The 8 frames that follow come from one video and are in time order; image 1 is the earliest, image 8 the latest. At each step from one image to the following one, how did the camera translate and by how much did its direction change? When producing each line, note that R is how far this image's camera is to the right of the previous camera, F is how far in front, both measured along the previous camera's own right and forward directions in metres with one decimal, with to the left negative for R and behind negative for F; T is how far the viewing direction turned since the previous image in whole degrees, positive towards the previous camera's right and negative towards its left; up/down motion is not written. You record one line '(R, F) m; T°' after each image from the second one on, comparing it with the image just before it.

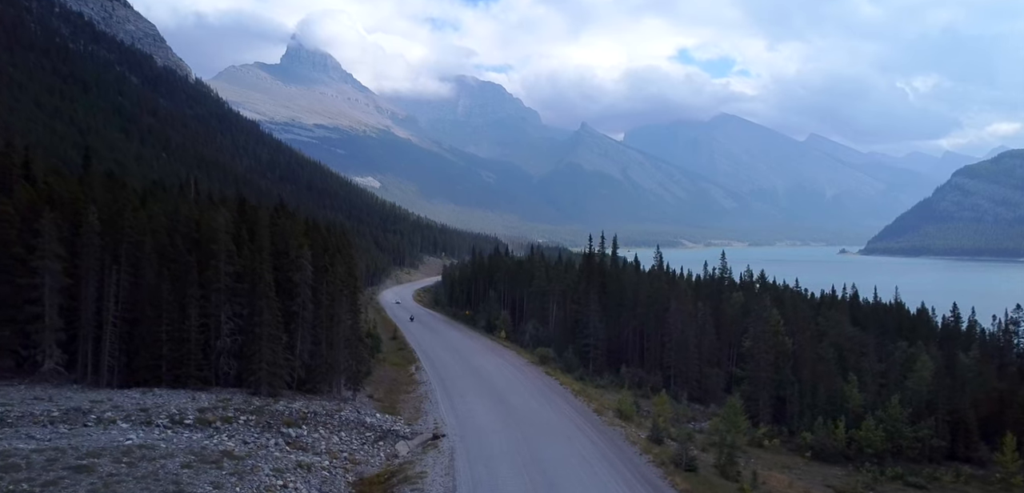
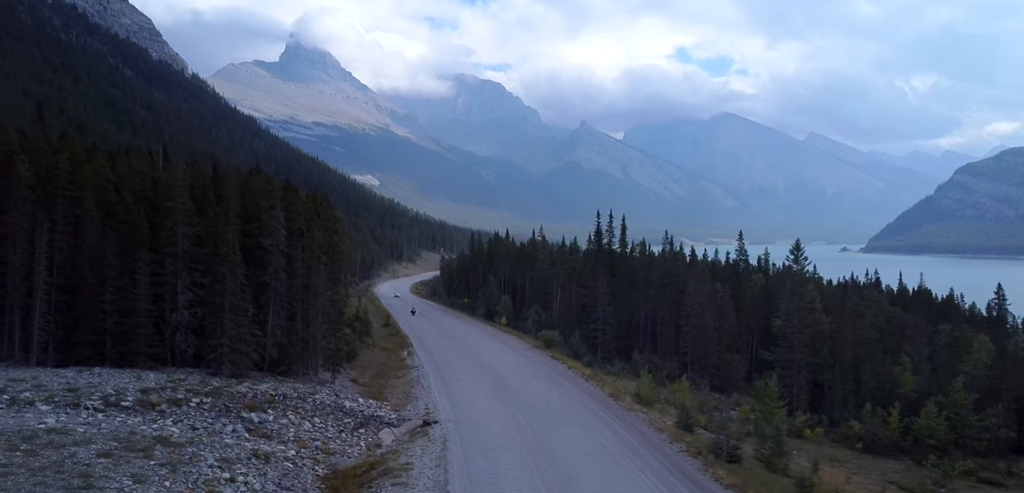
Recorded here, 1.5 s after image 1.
(-0.2, +5.0) m; 0°
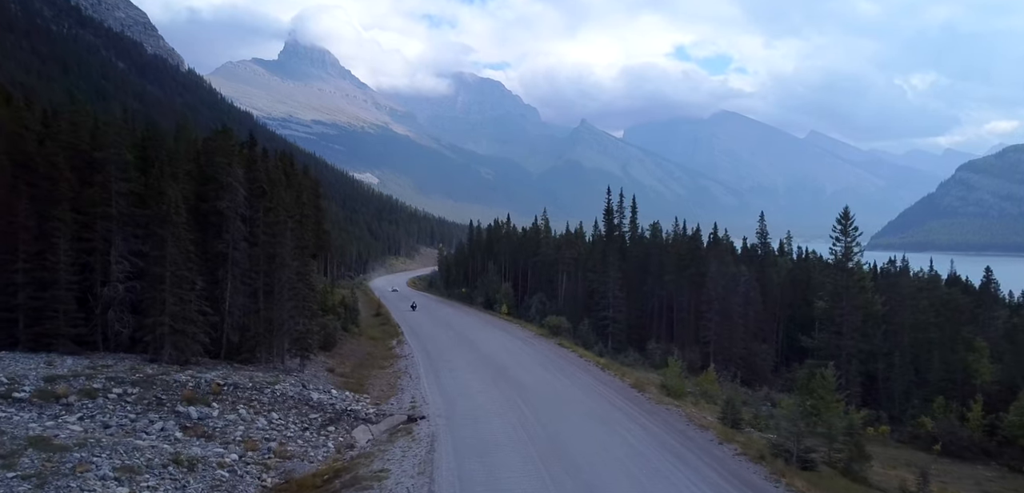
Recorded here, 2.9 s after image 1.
(-0.2, +5.4) m; 0°
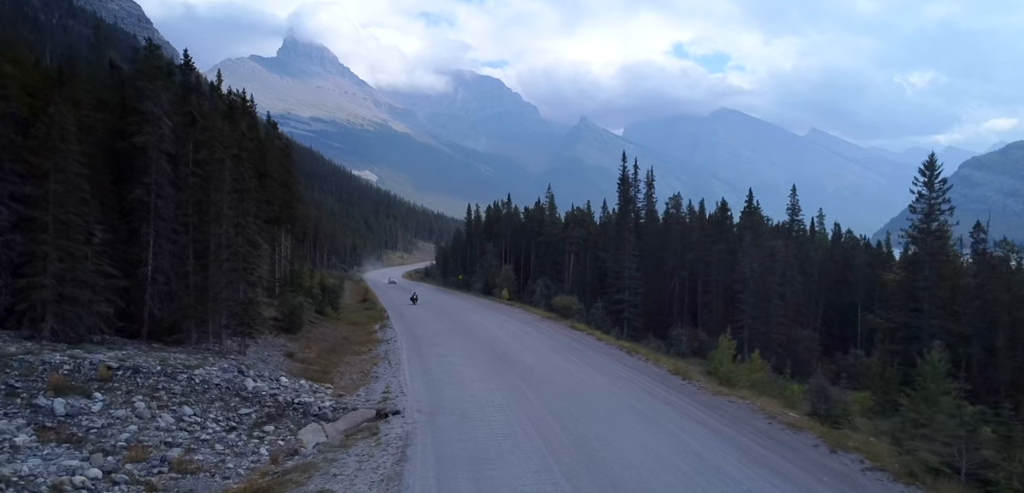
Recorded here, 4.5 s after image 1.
(-0.2, +6.4) m; 0°
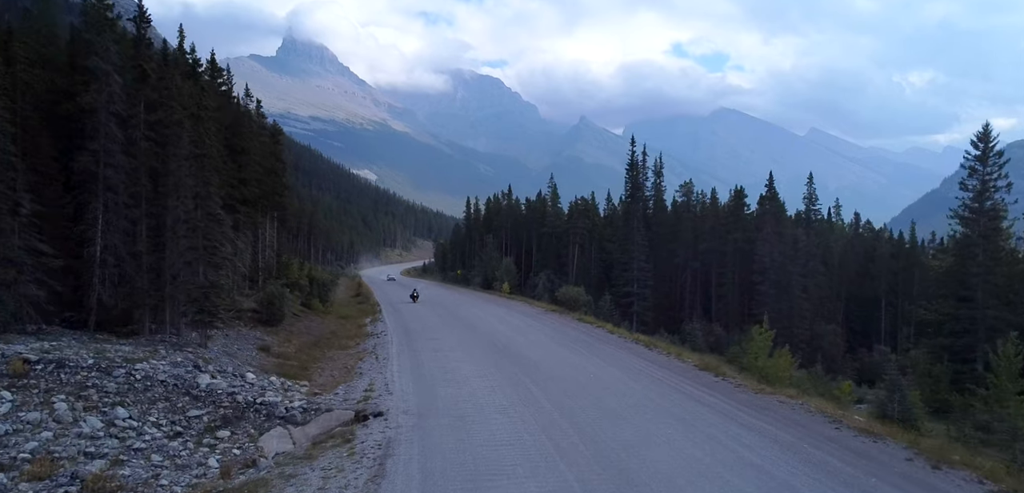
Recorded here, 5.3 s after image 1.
(-0.1, +2.9) m; 0°
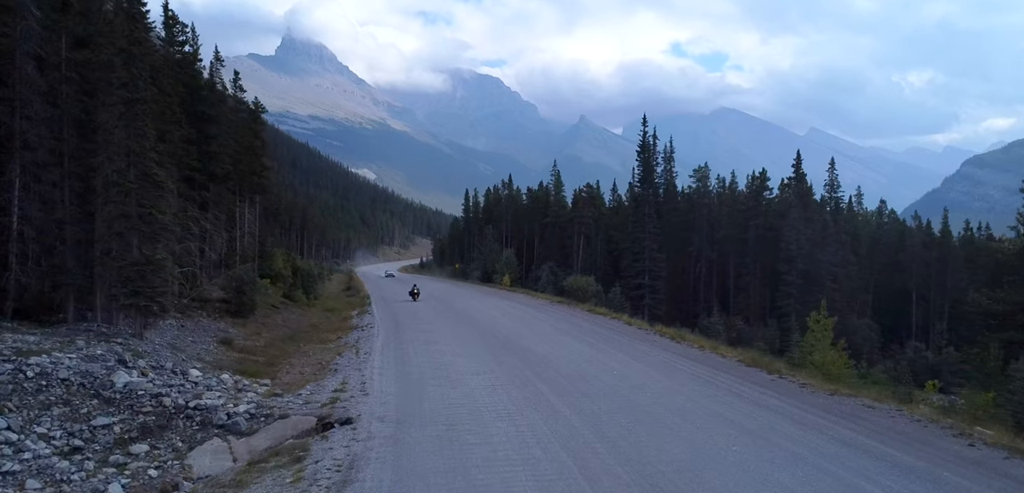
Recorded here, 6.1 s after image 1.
(-0.1, +3.3) m; 0°
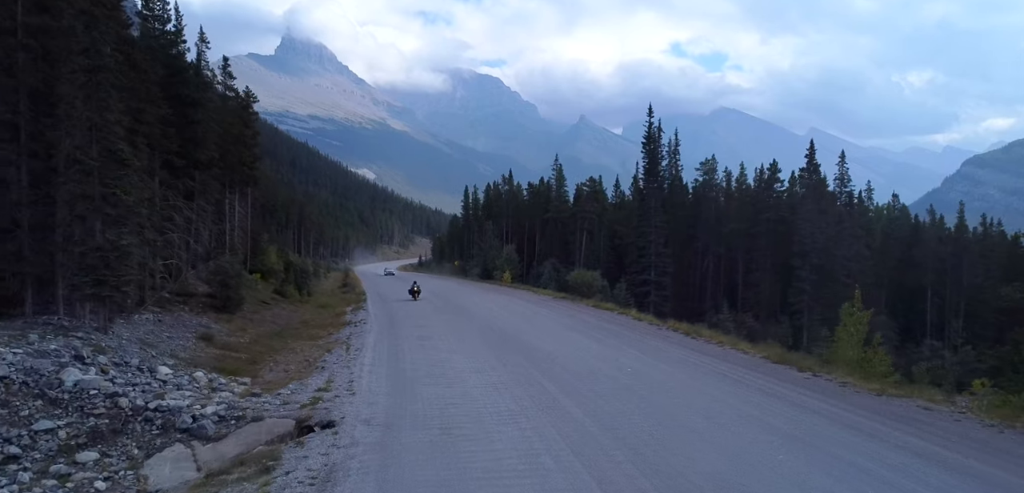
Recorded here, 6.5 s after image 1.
(-0.1, +1.4) m; 0°
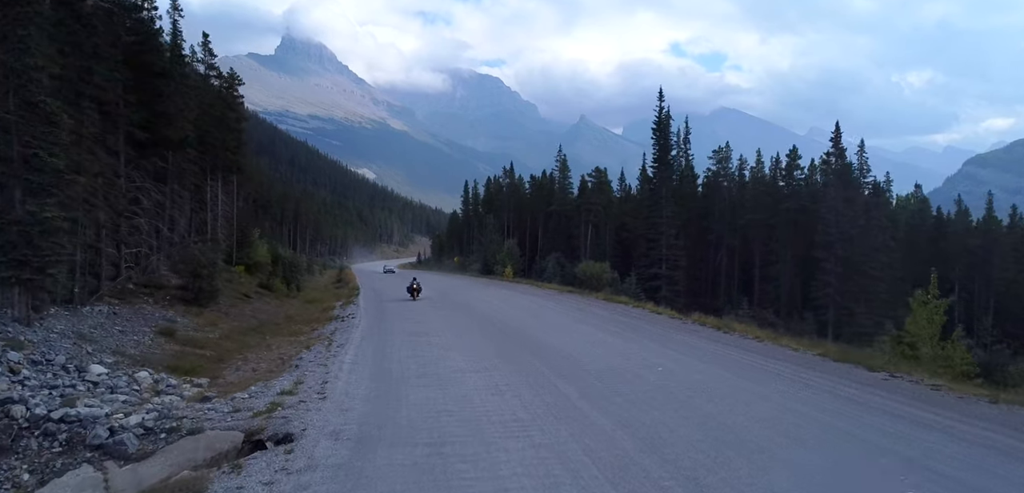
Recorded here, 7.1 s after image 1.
(-0.1, +2.3) m; 0°
